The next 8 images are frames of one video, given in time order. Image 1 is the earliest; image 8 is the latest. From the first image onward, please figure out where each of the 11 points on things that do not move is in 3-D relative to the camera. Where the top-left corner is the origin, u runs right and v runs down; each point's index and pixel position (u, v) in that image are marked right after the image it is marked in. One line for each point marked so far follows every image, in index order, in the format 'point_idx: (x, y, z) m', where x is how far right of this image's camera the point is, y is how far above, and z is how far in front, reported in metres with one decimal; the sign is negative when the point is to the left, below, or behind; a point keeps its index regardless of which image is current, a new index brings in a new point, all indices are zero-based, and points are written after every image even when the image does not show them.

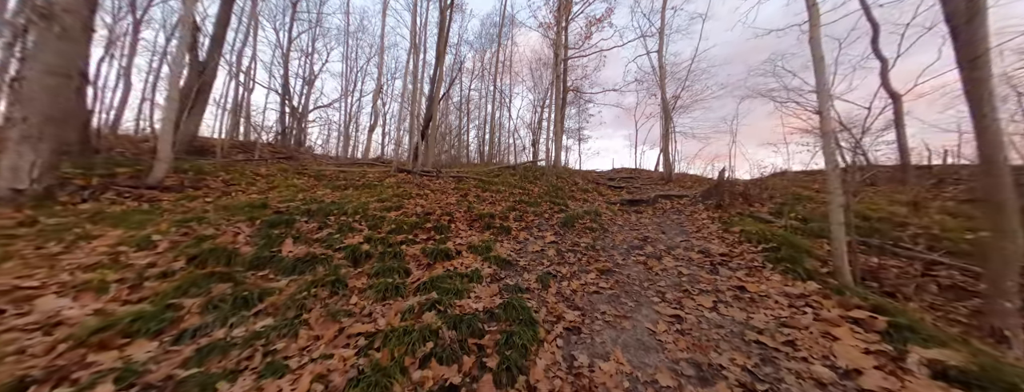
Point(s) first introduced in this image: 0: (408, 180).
0: (-4.8, +0.7, +11.2) m
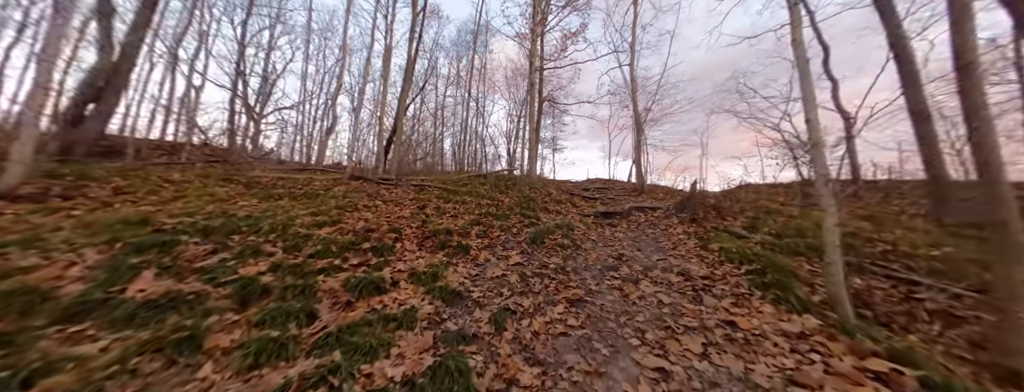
0: (-6.1, +0.3, +9.9) m
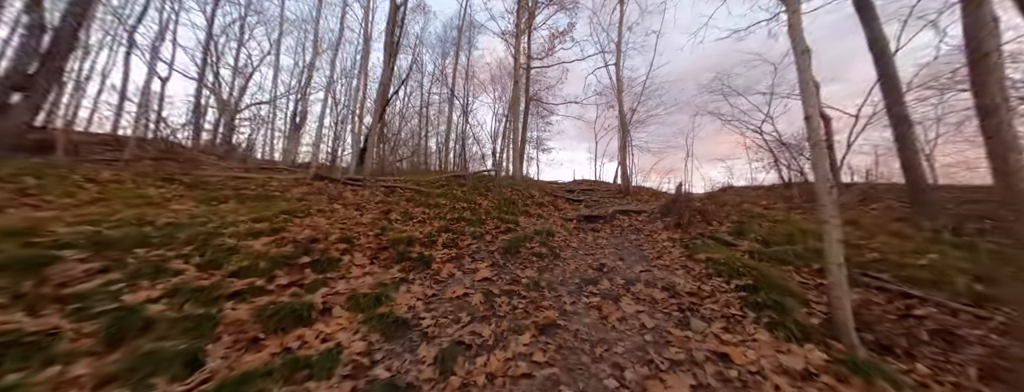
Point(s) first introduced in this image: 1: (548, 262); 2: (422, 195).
0: (-7.0, +0.2, +8.9) m
1: (+0.8, -1.5, +5.7) m
2: (-3.4, 0.0, +9.1) m
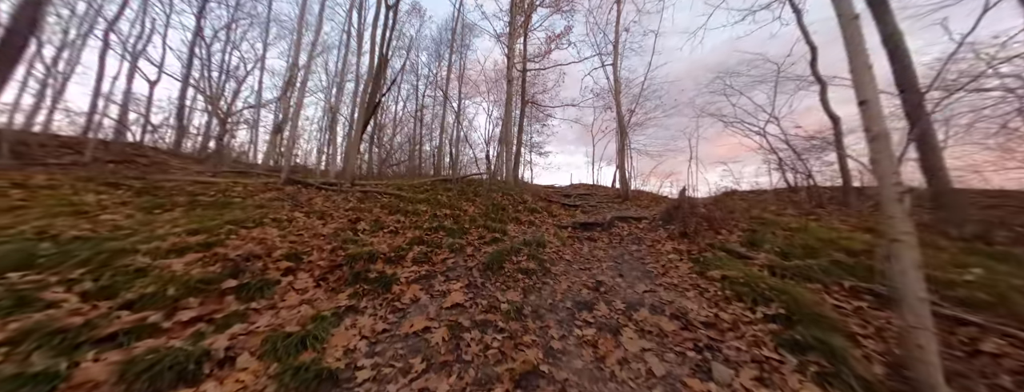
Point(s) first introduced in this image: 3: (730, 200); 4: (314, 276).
0: (-7.4, 0.0, +8.1) m
1: (+0.5, -1.7, +4.9) m
2: (-3.8, -0.2, +8.3) m
3: (+9.4, -0.2, +10.6) m
4: (-3.3, -1.3, +4.1) m
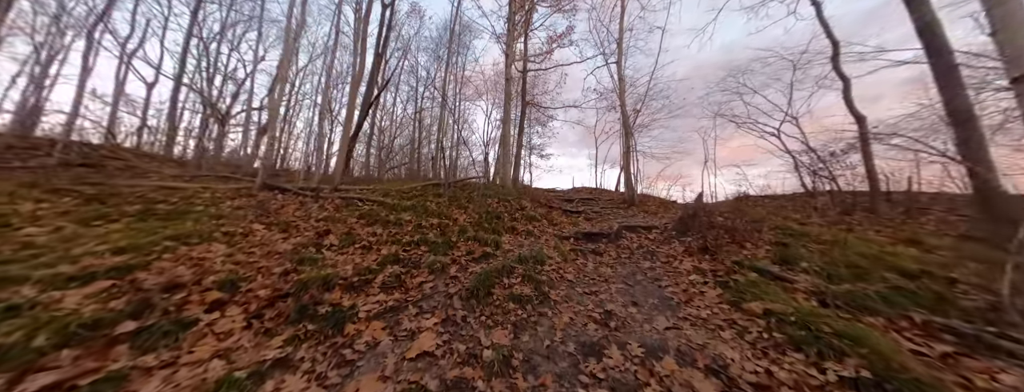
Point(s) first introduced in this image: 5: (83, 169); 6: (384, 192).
0: (-7.5, -0.2, +7.3) m
1: (+0.3, -1.9, +4.0) m
2: (-3.9, -0.4, +7.5) m
3: (+9.3, -0.4, +9.7) m
4: (-3.5, -1.5, +3.3) m
5: (-16.8, +1.1, +9.6) m
6: (-4.8, +0.2, +9.2) m
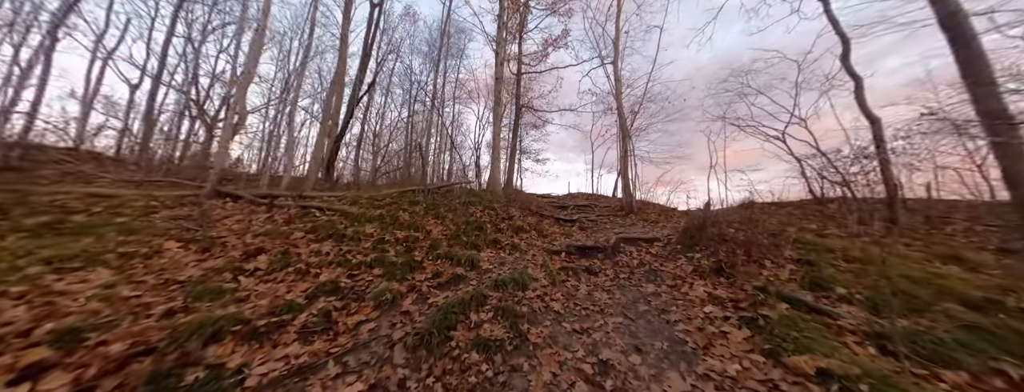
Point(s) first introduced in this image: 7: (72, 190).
0: (-8.0, -0.5, +6.2) m
1: (-0.2, -2.0, +3.0) m
2: (-4.4, -0.6, +6.4) m
3: (+8.8, -0.7, +8.8) m
4: (-3.9, -1.7, +2.2) m
5: (-17.3, +0.8, +8.5) m
6: (-5.3, -0.1, +8.2) m
7: (-13.7, +0.2, +7.6) m
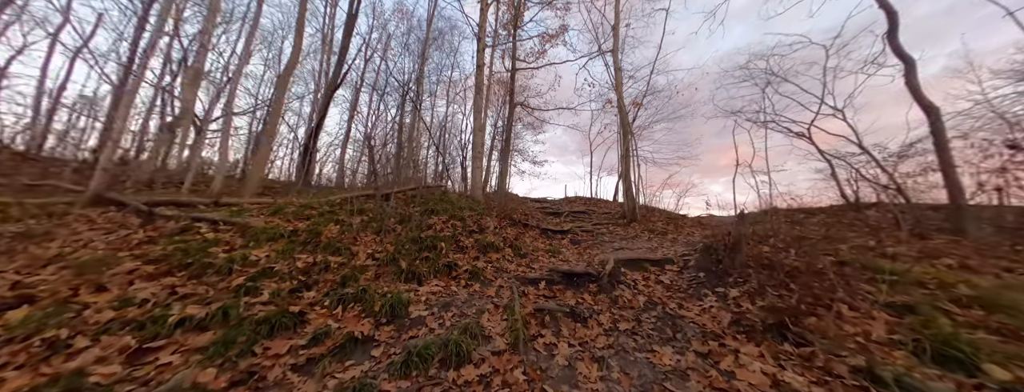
0: (-8.8, -0.6, +4.5) m
1: (-1.0, -2.2, +1.2) m
2: (-5.2, -0.8, +4.7) m
3: (+8.0, -0.9, +6.9) m
4: (-4.8, -1.8, +0.4) m
5: (-18.1, +0.6, +6.9) m
6: (-6.1, -0.3, +6.5) m
7: (-14.5, 0.0, +6.0) m
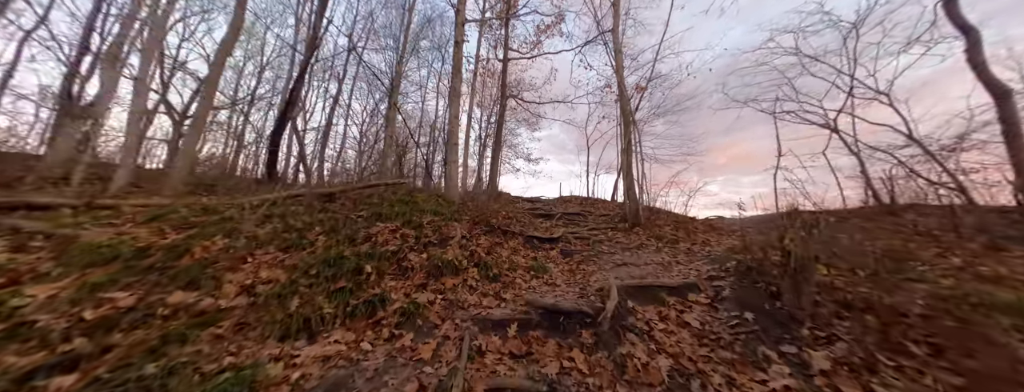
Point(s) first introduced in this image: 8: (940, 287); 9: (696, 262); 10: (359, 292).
0: (-9.4, -0.6, +2.8) m
1: (-1.6, -2.2, -0.4) m
2: (-5.8, -0.8, +3.0) m
3: (+7.4, -1.0, +5.4) m
4: (-5.3, -1.8, -1.2) m
5: (-18.7, +0.6, +5.1) m
6: (-6.7, -0.3, +4.8) m
7: (-15.1, 0.0, +4.2) m
8: (+6.3, -1.3, +3.6) m
9: (+4.1, -1.4, +5.4) m
10: (-2.1, -1.4, +3.4) m
